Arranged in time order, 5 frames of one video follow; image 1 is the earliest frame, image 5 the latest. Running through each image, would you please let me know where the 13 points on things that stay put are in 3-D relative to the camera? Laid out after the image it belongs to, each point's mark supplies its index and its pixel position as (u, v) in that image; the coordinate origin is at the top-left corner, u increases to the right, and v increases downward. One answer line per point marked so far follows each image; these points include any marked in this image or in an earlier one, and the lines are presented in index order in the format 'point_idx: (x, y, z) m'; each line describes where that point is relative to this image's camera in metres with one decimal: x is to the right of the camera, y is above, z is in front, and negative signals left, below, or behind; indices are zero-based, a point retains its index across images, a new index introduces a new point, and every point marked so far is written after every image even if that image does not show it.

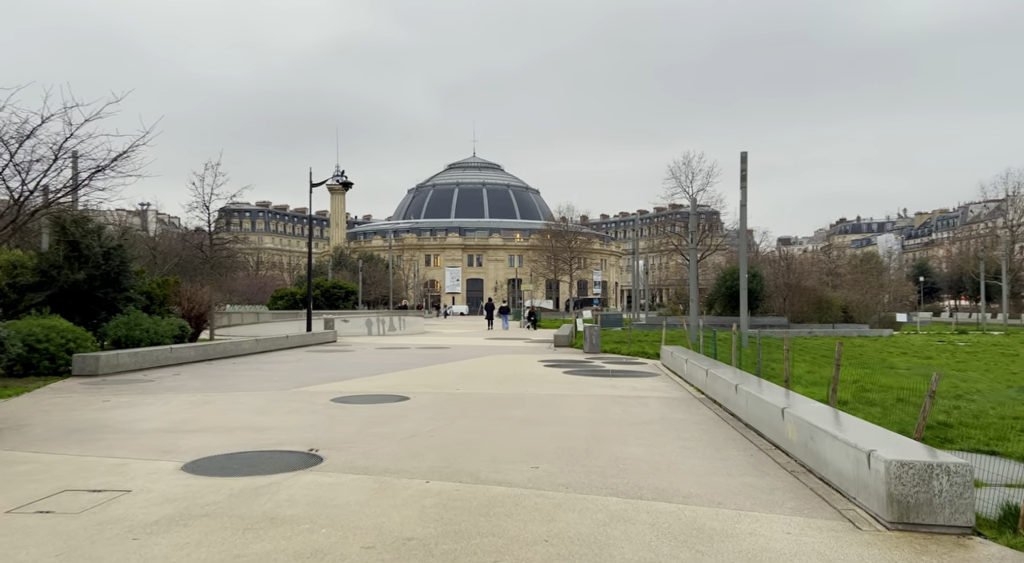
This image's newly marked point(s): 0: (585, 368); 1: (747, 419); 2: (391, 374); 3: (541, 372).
0: (+1.8, -2.2, +17.8) m
1: (+2.9, -1.7, +8.9) m
2: (-2.6, -2.0, +15.8) m
3: (+0.7, -2.0, +16.2) m
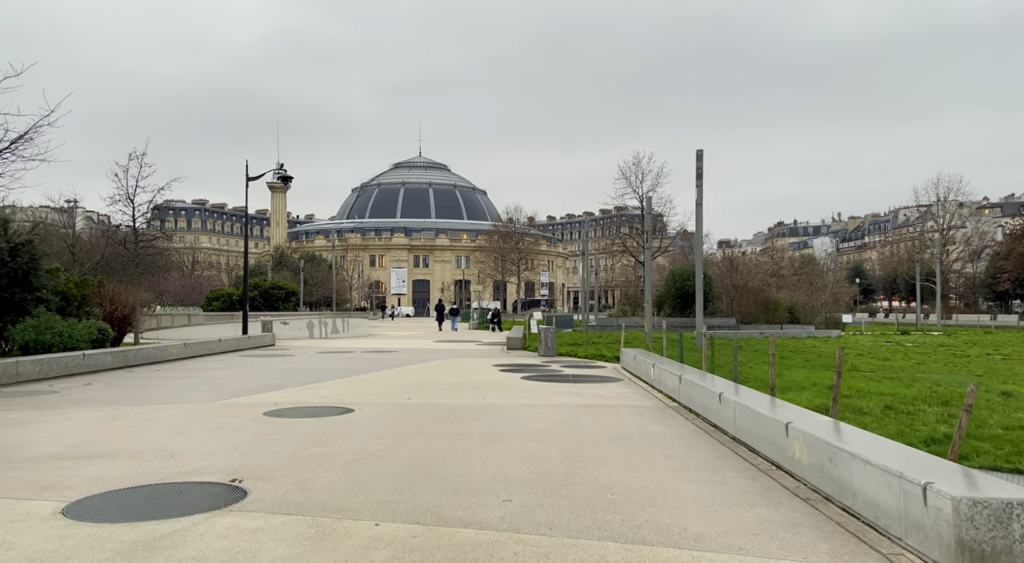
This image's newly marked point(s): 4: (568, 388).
0: (+0.7, -2.1, +16.8) m
1: (+2.5, -1.7, +8.0) m
2: (-3.5, -2.0, +14.5) m
3: (-0.3, -2.0, +15.1) m
4: (+1.0, -1.9, +13.1) m
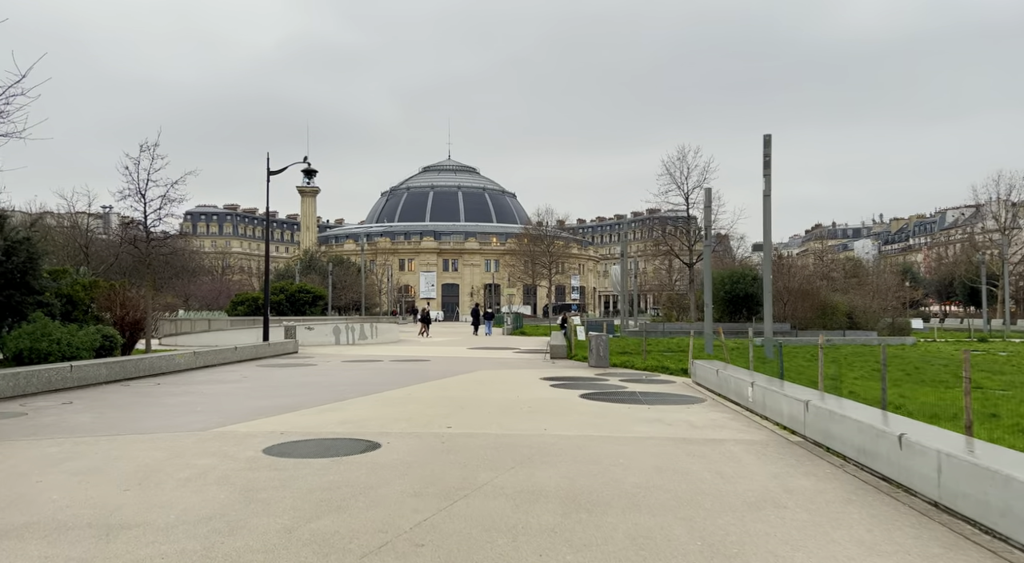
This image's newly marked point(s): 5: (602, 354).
0: (+1.8, -2.1, +14.3) m
1: (+3.2, -1.6, +5.4) m
2: (-2.6, -2.0, +12.1) m
3: (+0.7, -2.0, +12.6) m
4: (+2.0, -1.9, +10.6) m
5: (+2.4, -1.9, +19.3) m
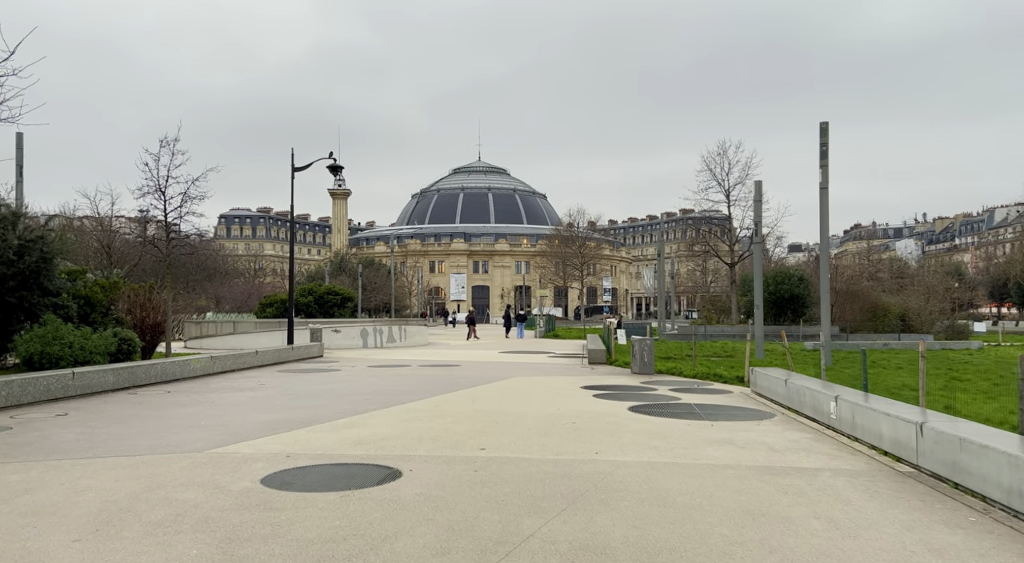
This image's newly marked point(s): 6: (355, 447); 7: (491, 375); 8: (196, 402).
0: (+2.5, -2.1, +12.8) m
1: (+3.5, -1.6, +3.8) m
2: (-1.9, -2.0, +10.8) m
3: (+1.3, -2.0, +11.2) m
4: (+2.5, -1.9, +9.1) m
5: (+3.3, -1.9, +17.8) m
6: (-1.8, -1.9, +8.1) m
7: (-0.5, -2.3, +18.0) m
8: (-5.4, -2.1, +12.3) m
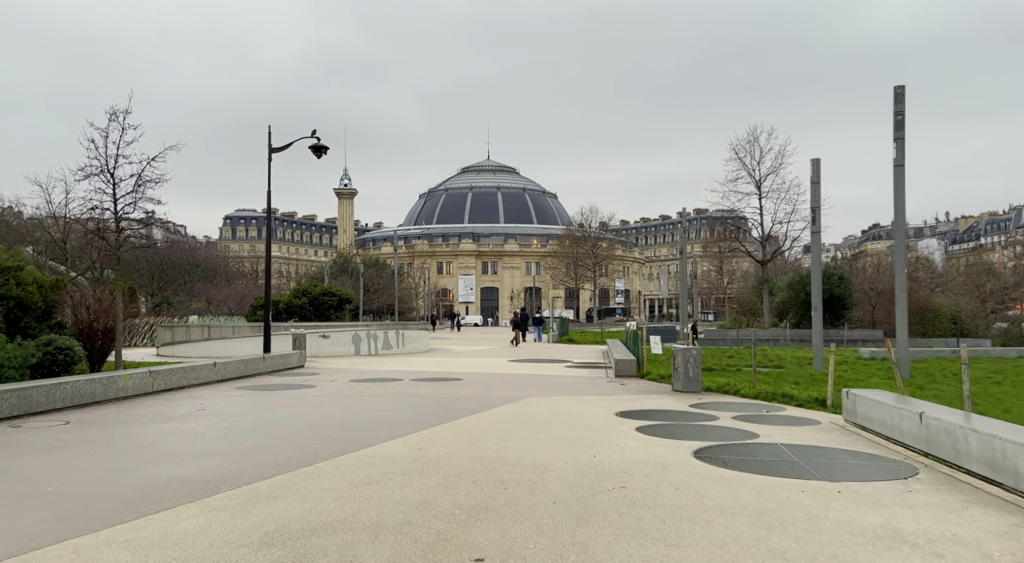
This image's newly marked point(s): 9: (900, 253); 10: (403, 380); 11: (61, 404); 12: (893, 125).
0: (+2.7, -2.0, +9.3) m
1: (+3.6, -1.4, +0.3) m
2: (-1.8, -1.9, +7.3) m
3: (+1.5, -1.9, +7.7) m
4: (+2.7, -1.8, +5.6) m
5: (+3.6, -1.8, +14.2) m
6: (-1.6, -1.7, +4.6) m
7: (-0.3, -2.2, +14.5) m
8: (-5.2, -2.0, +8.9) m
9: (+9.1, +0.7, +16.9) m
10: (-2.7, -2.4, +17.5) m
11: (-7.2, -1.9, +11.4) m
12: (+9.1, +3.8, +17.2) m
